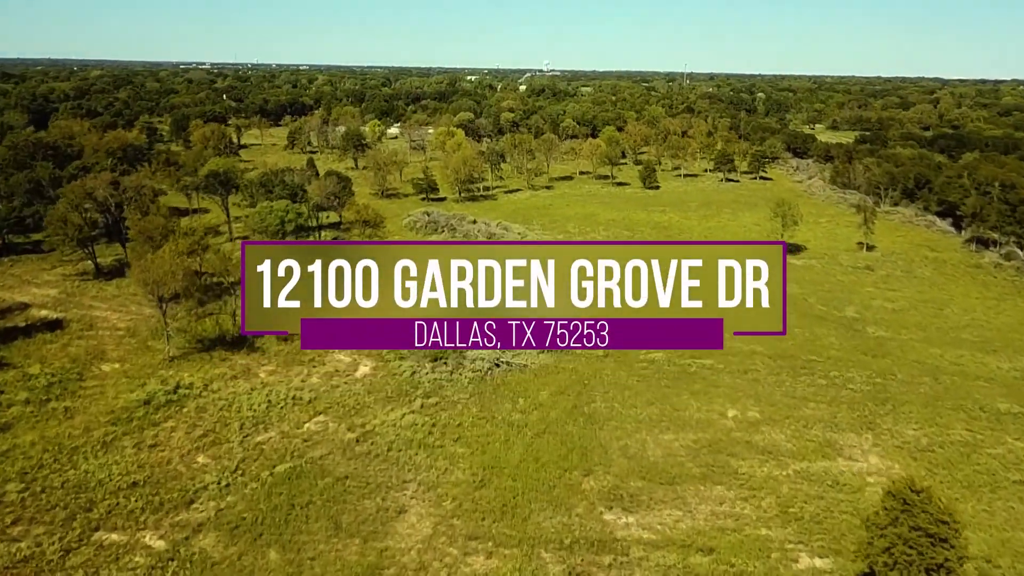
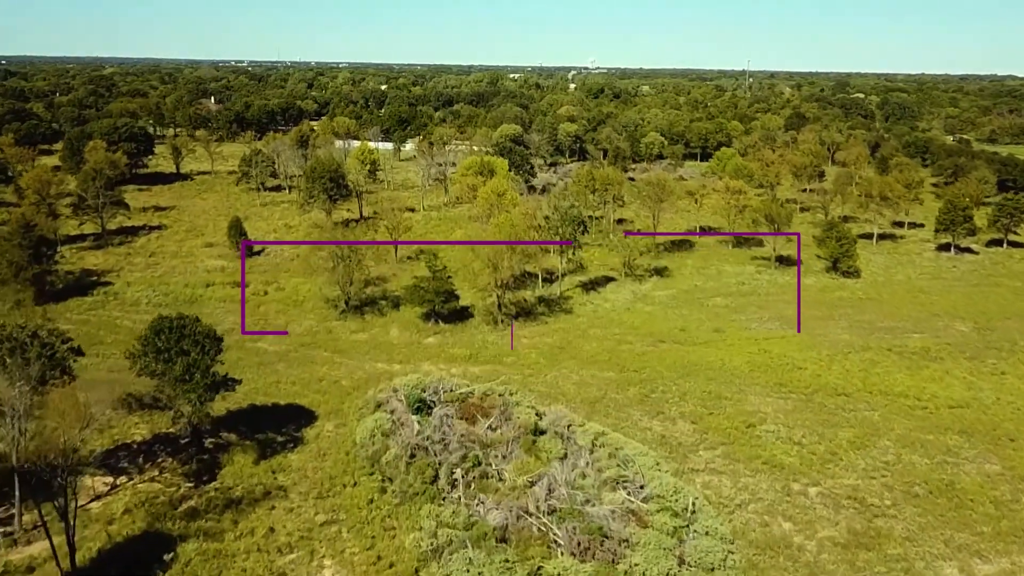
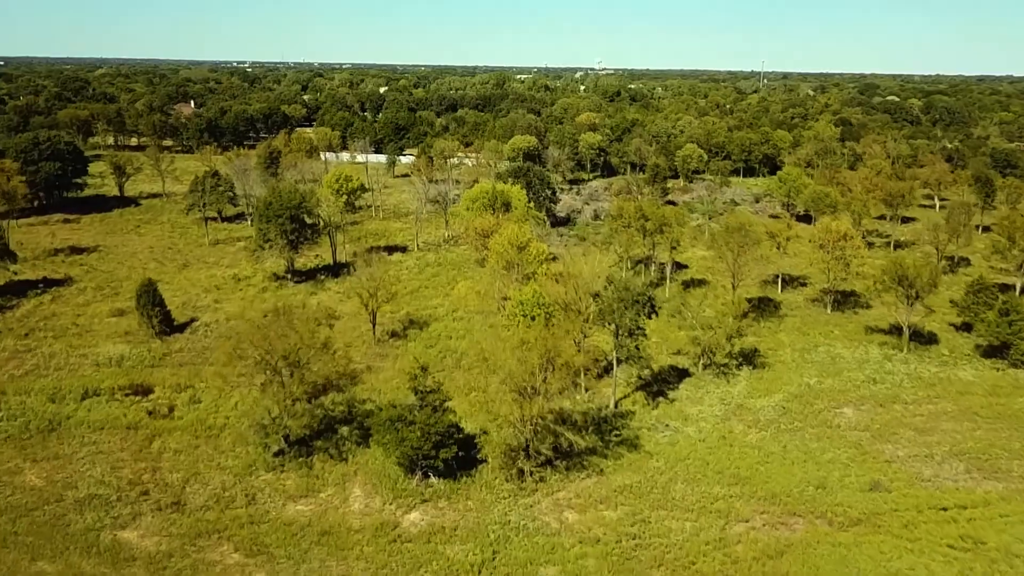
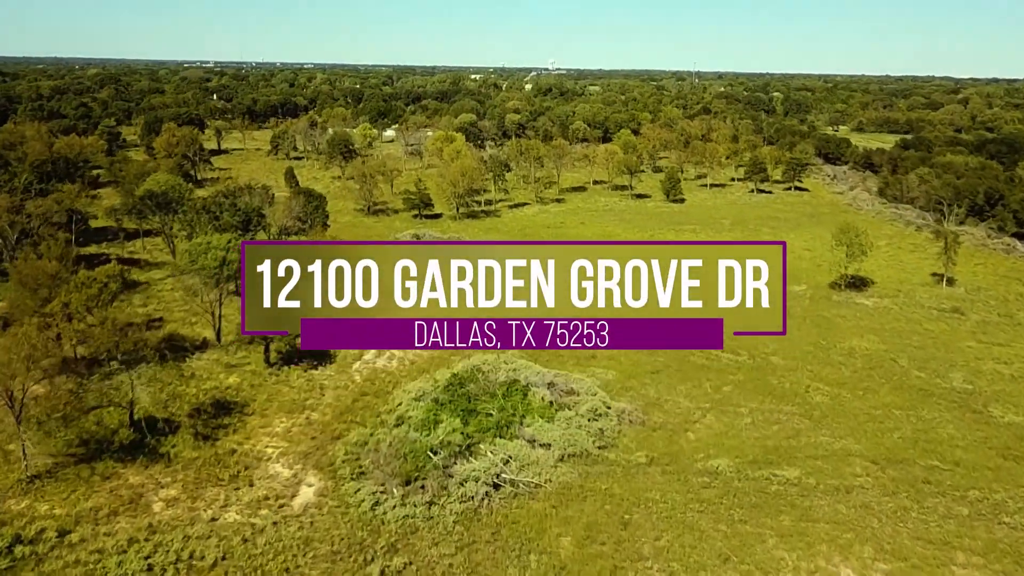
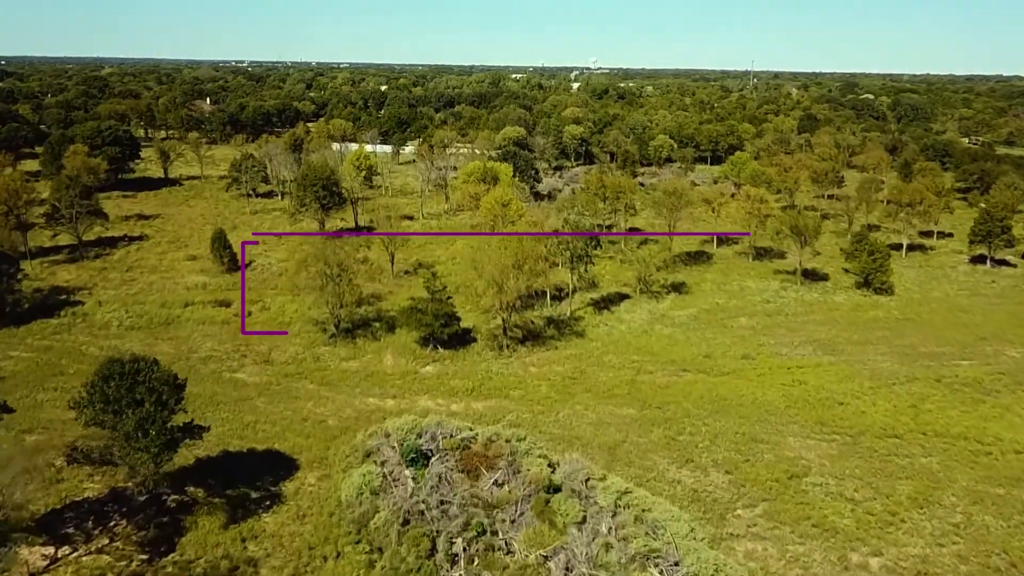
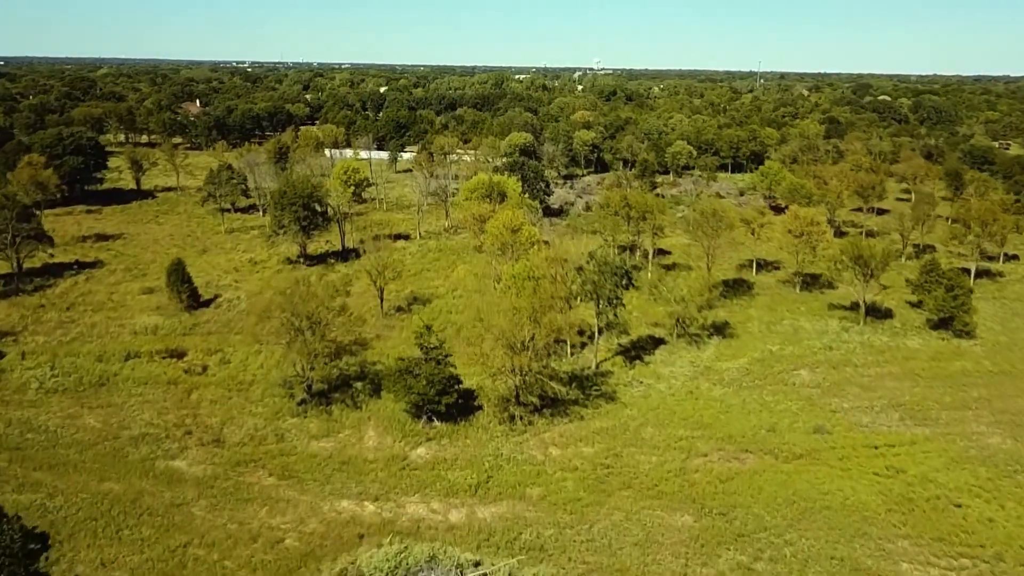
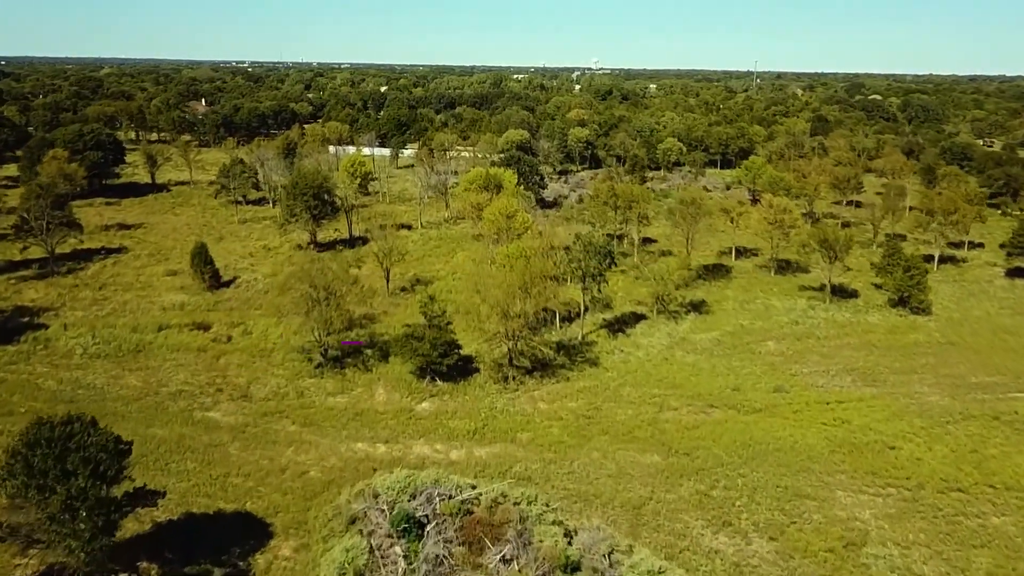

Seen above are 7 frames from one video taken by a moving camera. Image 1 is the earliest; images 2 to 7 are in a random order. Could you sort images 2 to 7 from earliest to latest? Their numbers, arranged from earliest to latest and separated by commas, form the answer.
4, 2, 5, 7, 6, 3
